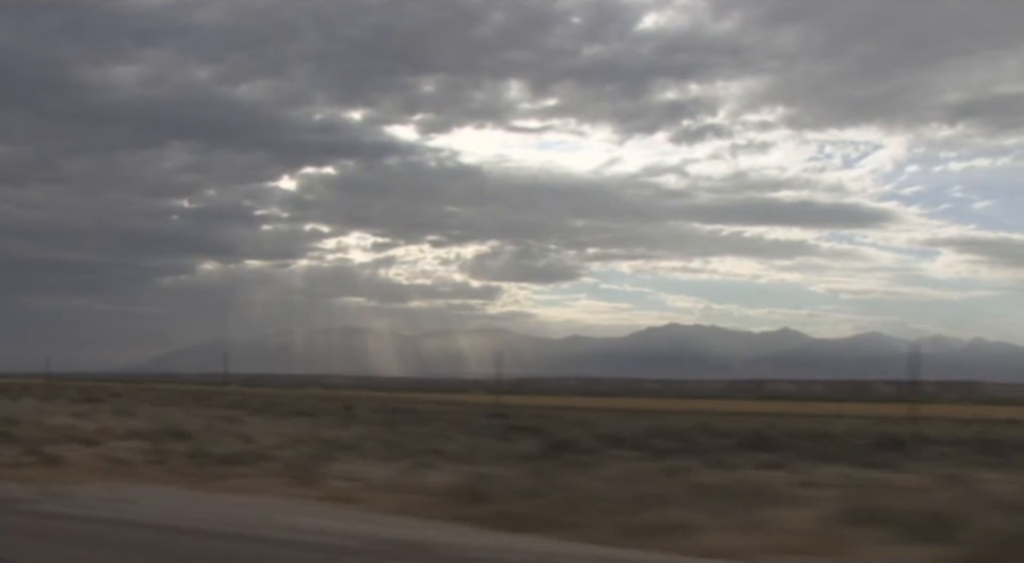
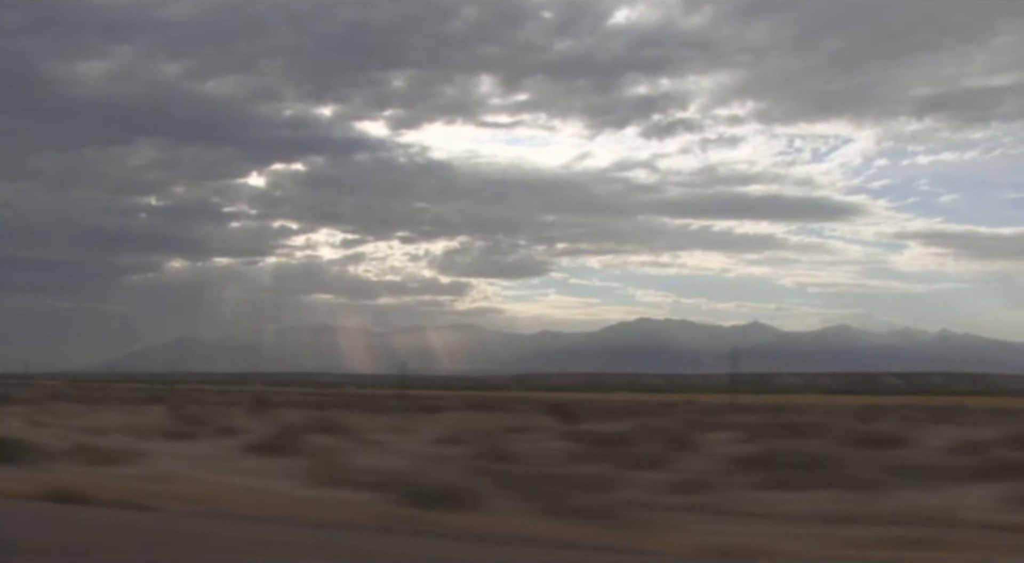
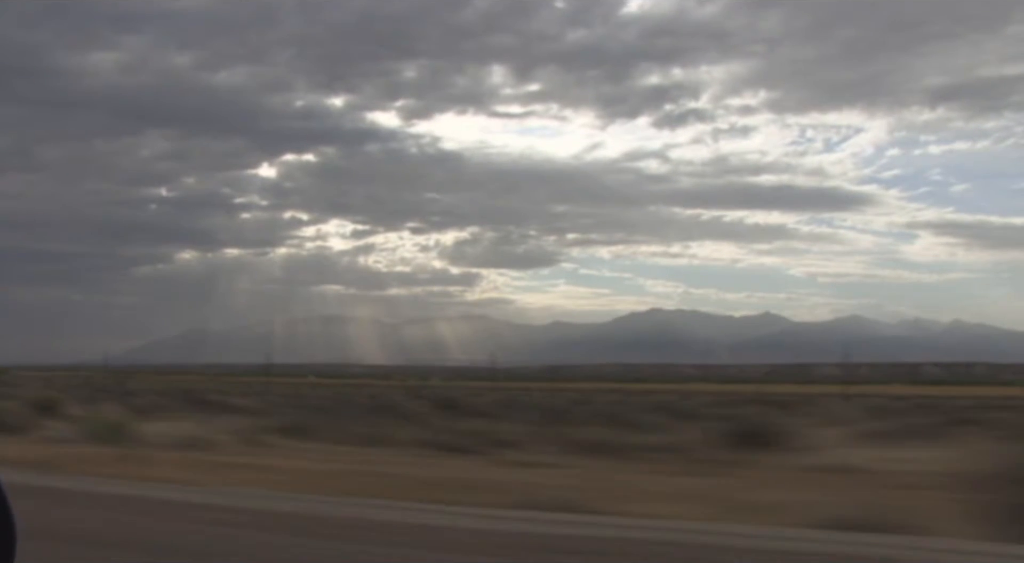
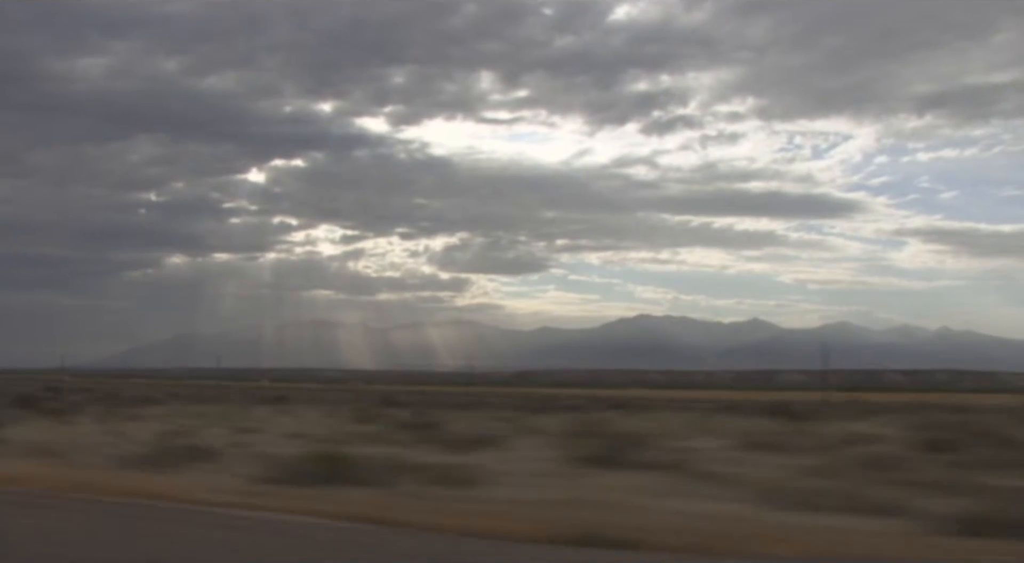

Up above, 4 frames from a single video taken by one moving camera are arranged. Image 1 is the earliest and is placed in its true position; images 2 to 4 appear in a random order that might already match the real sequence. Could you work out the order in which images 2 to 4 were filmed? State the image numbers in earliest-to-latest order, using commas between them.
2, 4, 3
